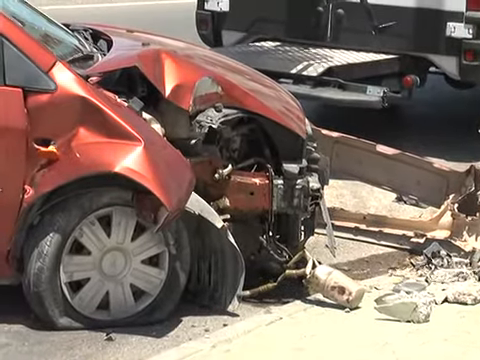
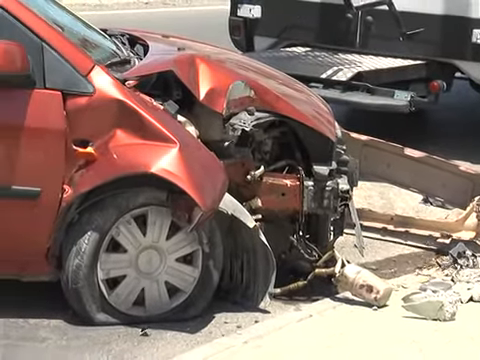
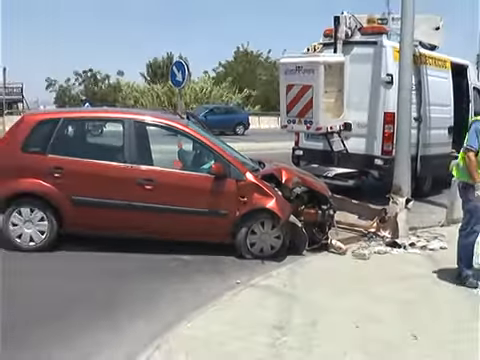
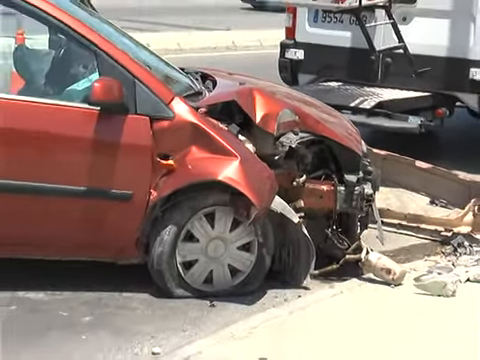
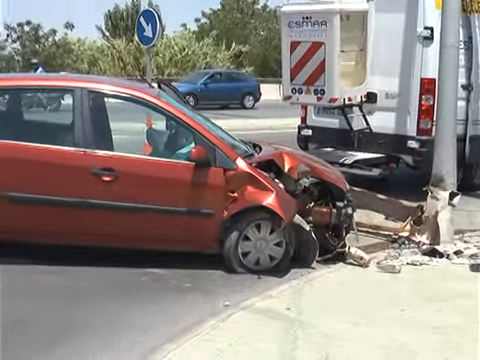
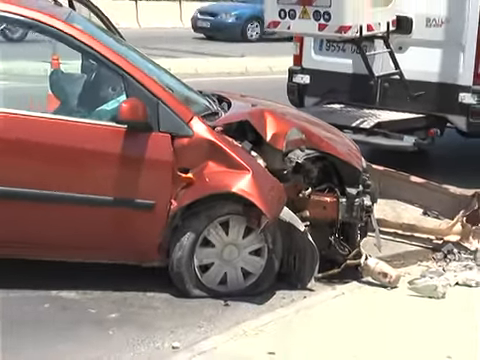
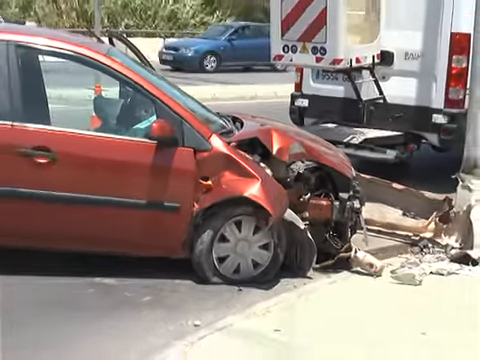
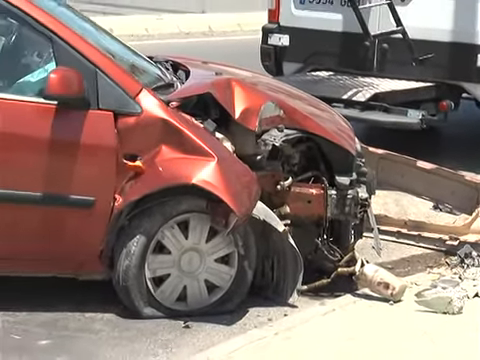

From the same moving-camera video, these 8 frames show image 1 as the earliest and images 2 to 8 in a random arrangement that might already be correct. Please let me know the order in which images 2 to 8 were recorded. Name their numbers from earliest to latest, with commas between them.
2, 8, 4, 6, 7, 5, 3
